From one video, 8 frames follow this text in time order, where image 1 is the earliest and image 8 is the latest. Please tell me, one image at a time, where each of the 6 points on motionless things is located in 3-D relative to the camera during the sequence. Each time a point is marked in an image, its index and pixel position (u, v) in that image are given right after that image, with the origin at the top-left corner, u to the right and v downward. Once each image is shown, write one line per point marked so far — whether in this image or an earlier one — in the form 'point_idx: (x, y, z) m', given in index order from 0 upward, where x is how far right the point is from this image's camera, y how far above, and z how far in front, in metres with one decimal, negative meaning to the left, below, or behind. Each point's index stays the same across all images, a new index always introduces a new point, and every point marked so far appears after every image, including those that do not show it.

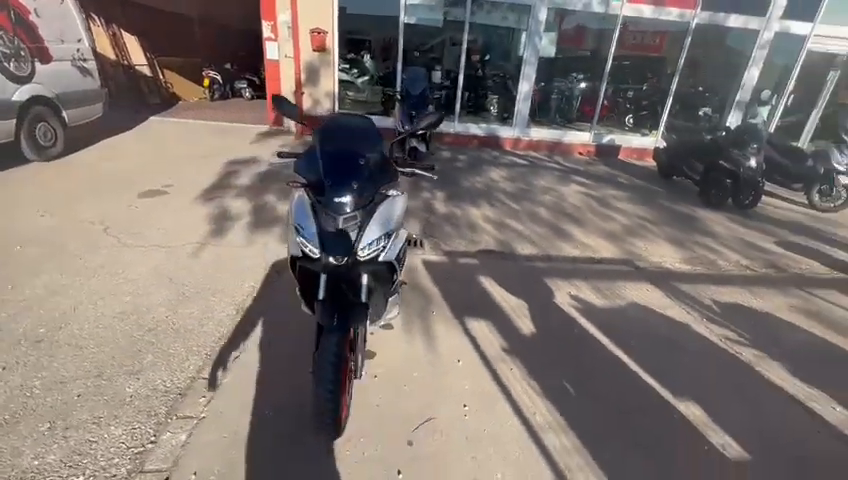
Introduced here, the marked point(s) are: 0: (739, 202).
0: (+5.4, +0.7, +6.8) m
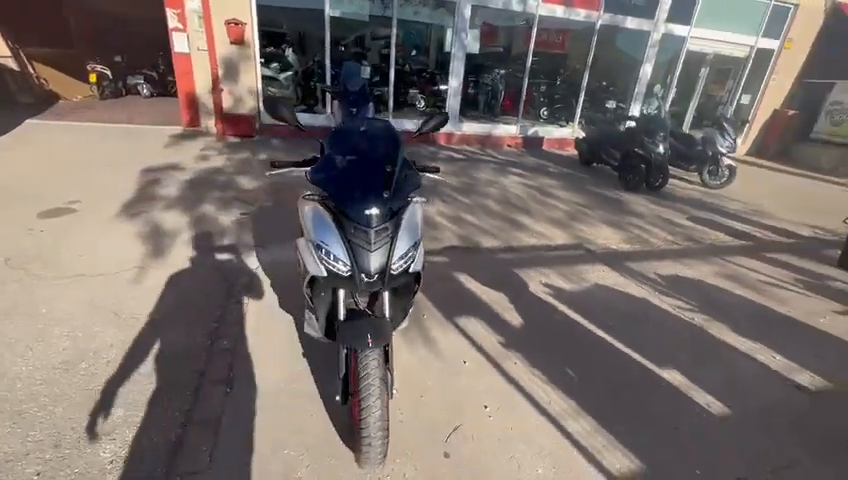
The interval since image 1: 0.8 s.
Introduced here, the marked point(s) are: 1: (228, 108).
0: (+4.4, +1.1, +7.7) m
1: (-4.2, +2.8, +8.3) m
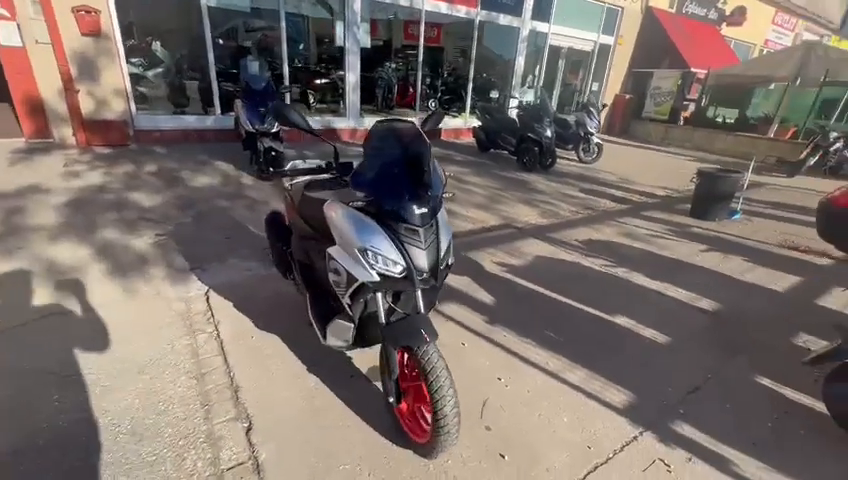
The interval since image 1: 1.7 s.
0: (+2.6, +1.7, +8.7) m
1: (-5.9, +2.3, +6.9) m
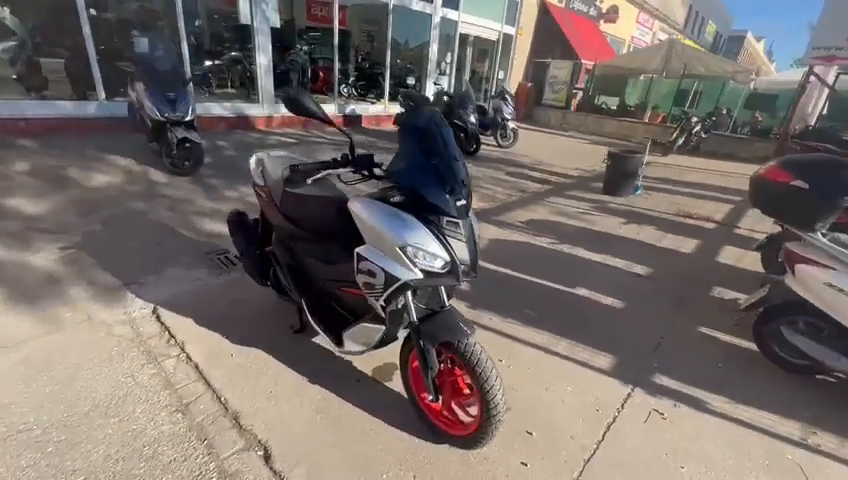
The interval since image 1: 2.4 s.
0: (+1.0, +2.1, +9.0) m
1: (-6.9, +2.0, +5.3) m
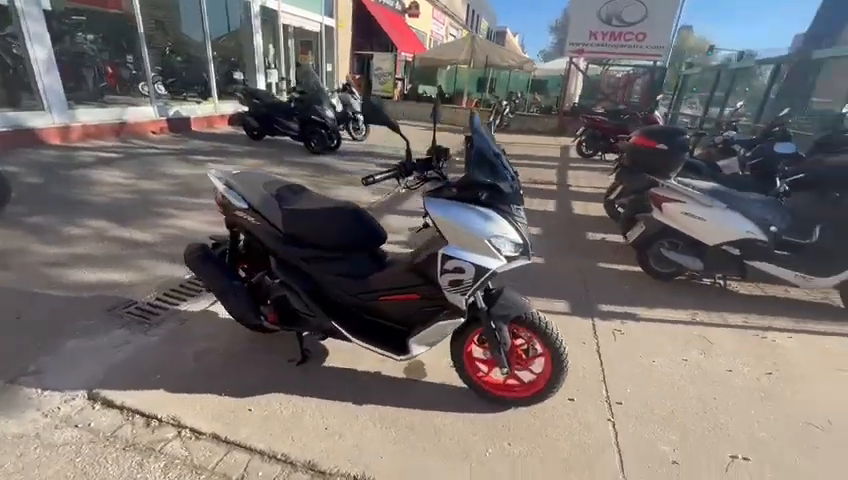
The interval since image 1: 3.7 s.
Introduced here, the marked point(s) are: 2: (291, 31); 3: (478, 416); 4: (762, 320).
0: (-2.1, +2.1, +8.8) m
1: (-7.7, +0.6, +2.2) m
2: (-4.4, +7.1, +13.3) m
3: (+0.3, -1.0, +2.1) m
4: (+2.9, -0.7, +3.3) m
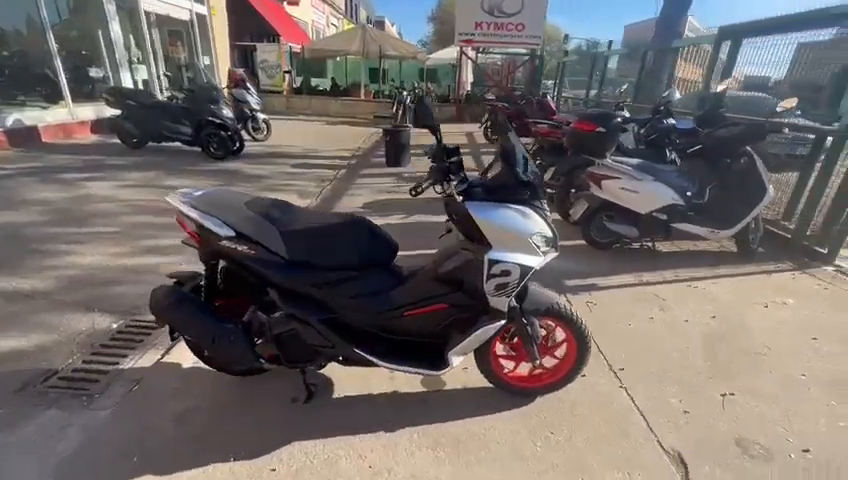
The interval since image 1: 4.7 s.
0: (-3.9, +1.8, +7.8) m
1: (-7.4, -0.5, +0.2) m
2: (-7.8, +6.5, +11.5) m
3: (+0.5, -0.9, +2.1) m
4: (+2.6, -0.3, +3.8) m
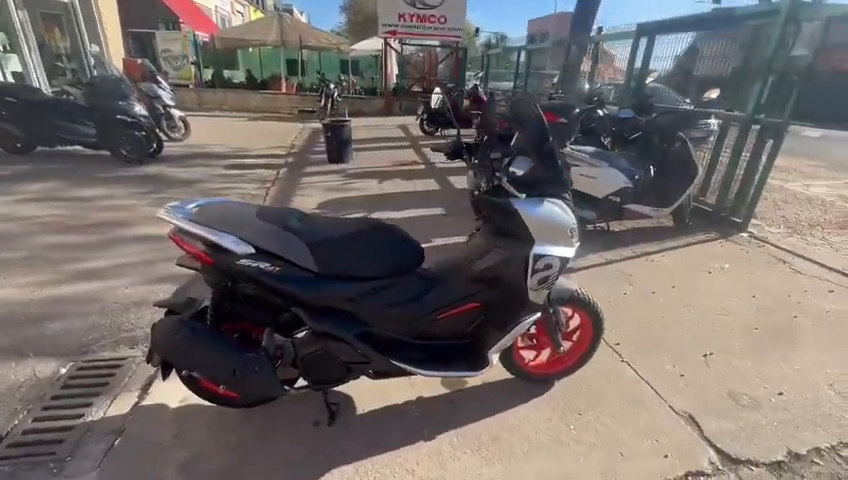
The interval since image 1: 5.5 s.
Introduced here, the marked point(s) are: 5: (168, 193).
0: (-4.9, +1.6, +6.9) m
1: (-6.8, -1.1, -1.2) m
2: (-9.8, +5.9, +9.6) m
3: (+0.6, -0.9, +2.2) m
4: (+2.4, -0.1, +4.2) m
5: (-3.5, +0.6, +5.3) m
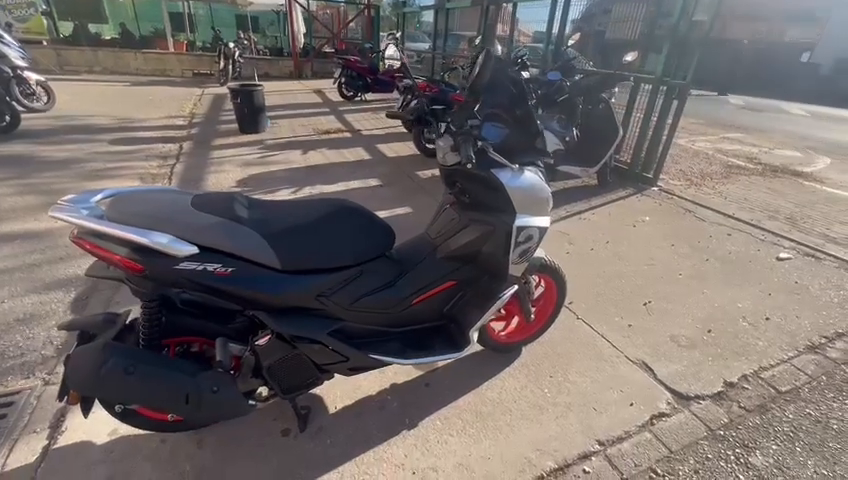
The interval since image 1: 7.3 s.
0: (-6.0, +1.6, +5.5) m
1: (-6.1, -1.8, -2.5) m
2: (-11.6, +5.8, +6.9) m
3: (+0.5, -0.7, +2.2) m
4: (+1.7, +0.4, +4.5) m
5: (-4.3, +0.7, +4.3) m
